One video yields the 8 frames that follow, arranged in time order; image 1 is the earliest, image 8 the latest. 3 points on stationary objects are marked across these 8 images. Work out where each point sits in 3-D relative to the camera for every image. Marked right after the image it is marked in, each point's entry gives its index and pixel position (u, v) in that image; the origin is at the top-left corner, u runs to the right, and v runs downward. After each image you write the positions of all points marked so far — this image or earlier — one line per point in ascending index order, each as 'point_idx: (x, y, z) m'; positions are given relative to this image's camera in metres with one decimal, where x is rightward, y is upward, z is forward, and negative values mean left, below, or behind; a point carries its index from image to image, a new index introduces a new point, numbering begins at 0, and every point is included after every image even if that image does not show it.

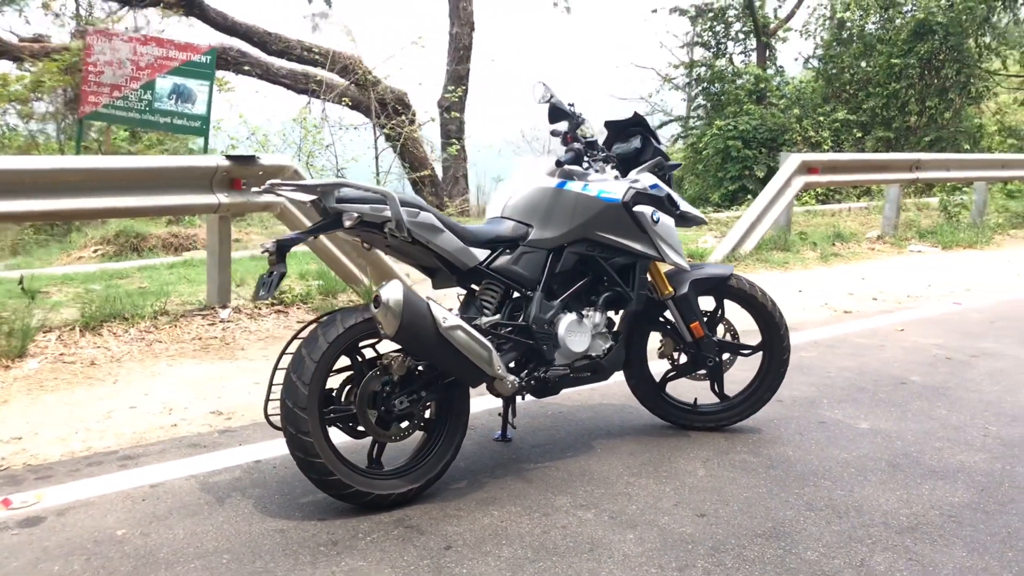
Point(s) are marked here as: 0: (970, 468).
0: (+1.7, -0.7, +3.7) m
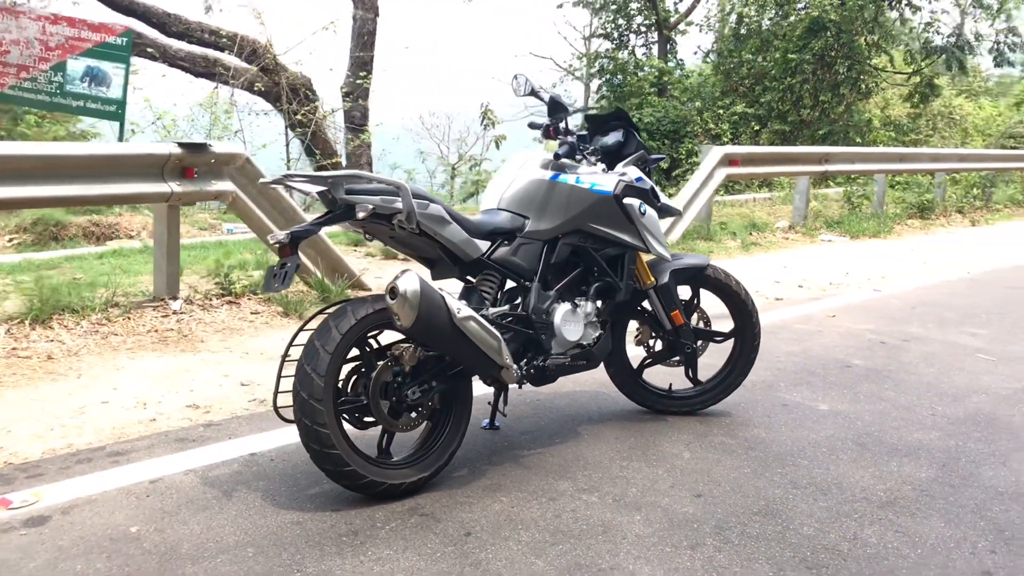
0: (+1.7, -0.6, +3.9) m
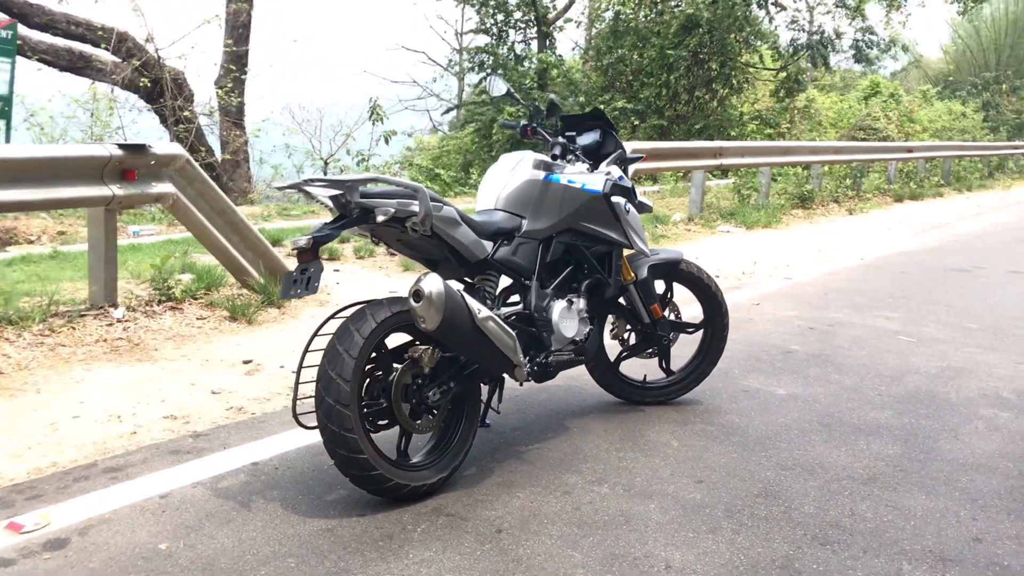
0: (+1.6, -0.6, +4.2) m
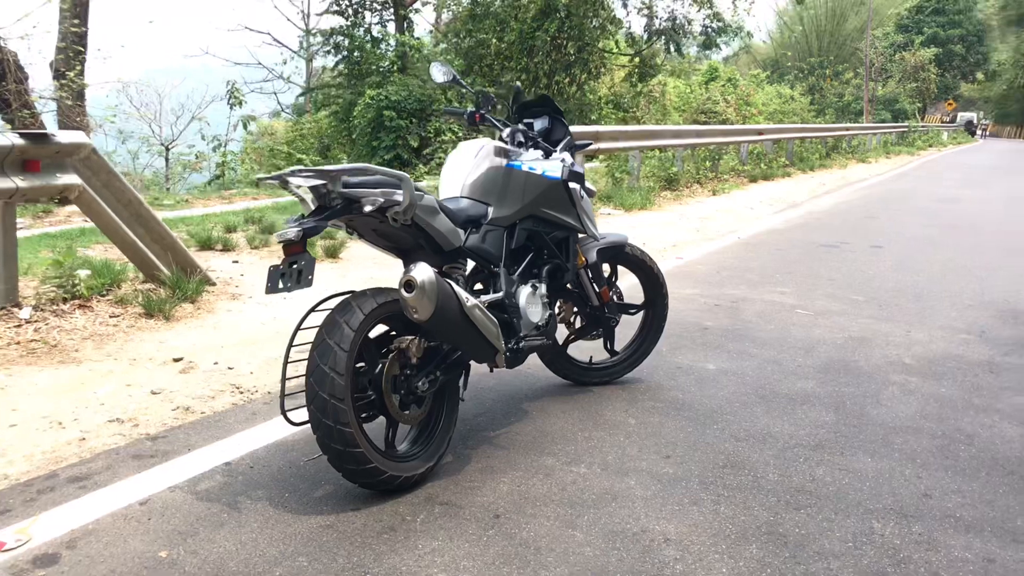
0: (+1.4, -0.5, +4.5) m
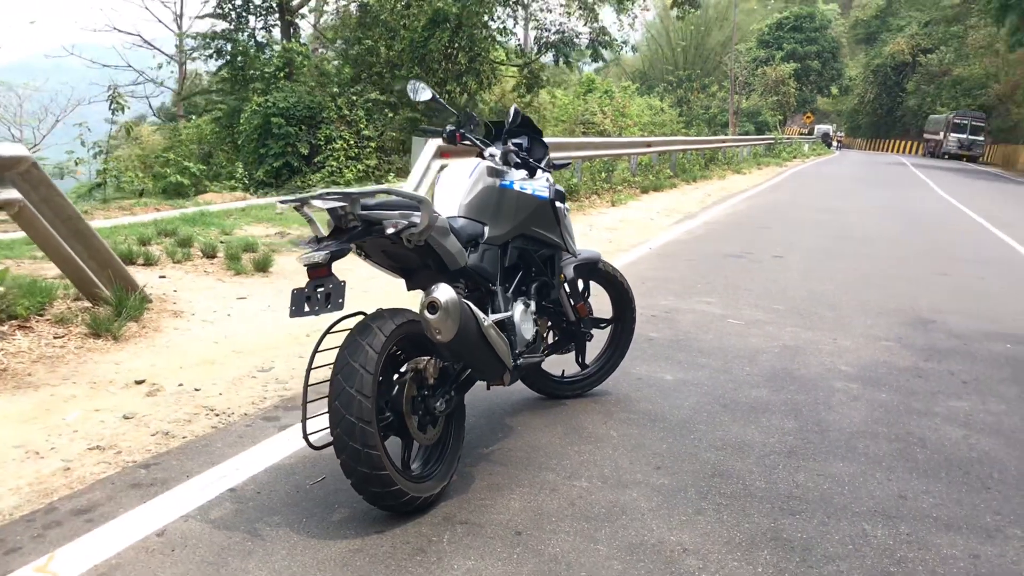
0: (+1.2, -0.5, +4.7) m
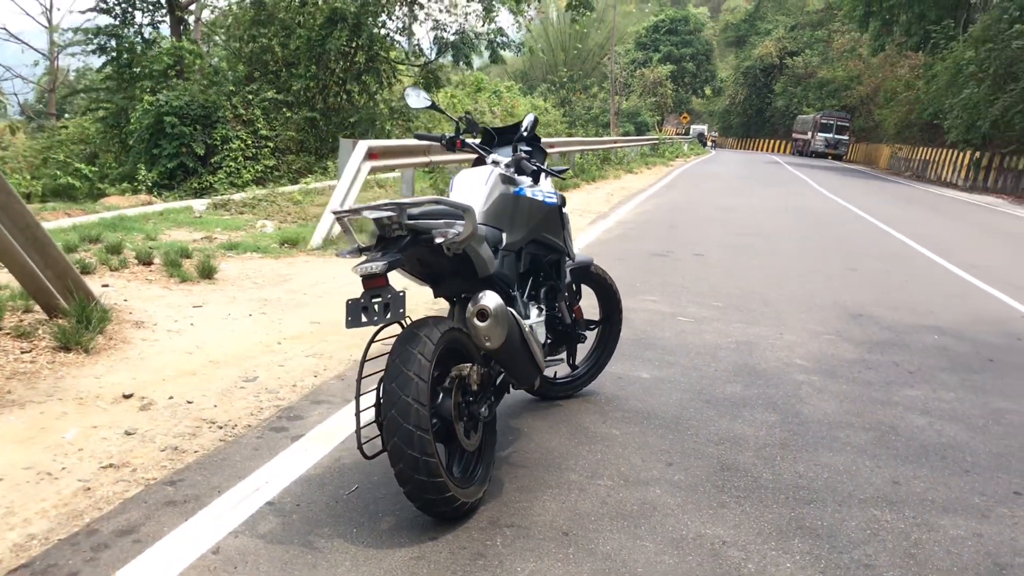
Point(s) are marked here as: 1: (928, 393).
0: (+1.1, -0.5, +4.9) m
1: (+2.2, -0.6, +5.2) m
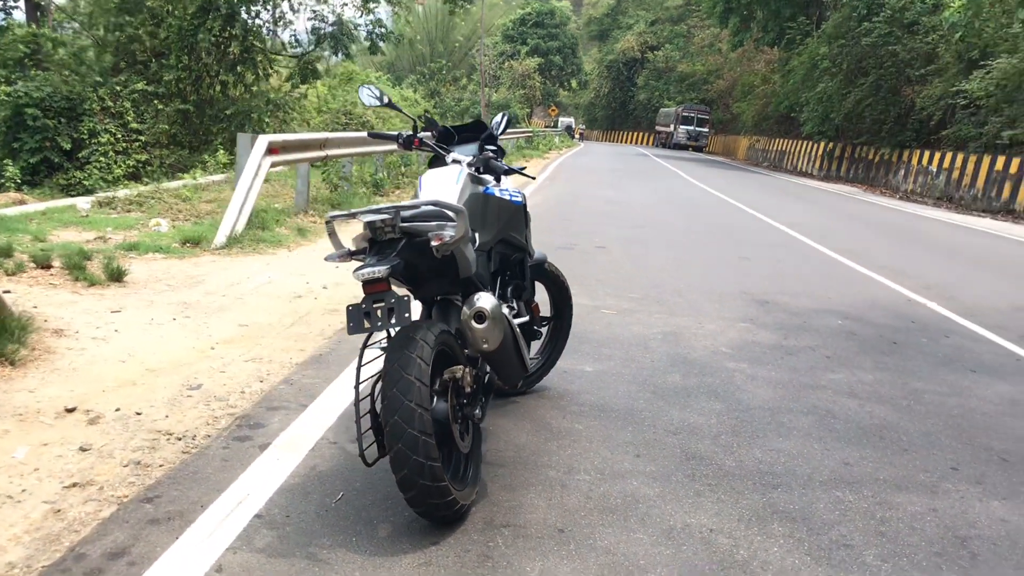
0: (+0.9, -0.5, +5.0) m
1: (+1.9, -0.5, +5.5) m
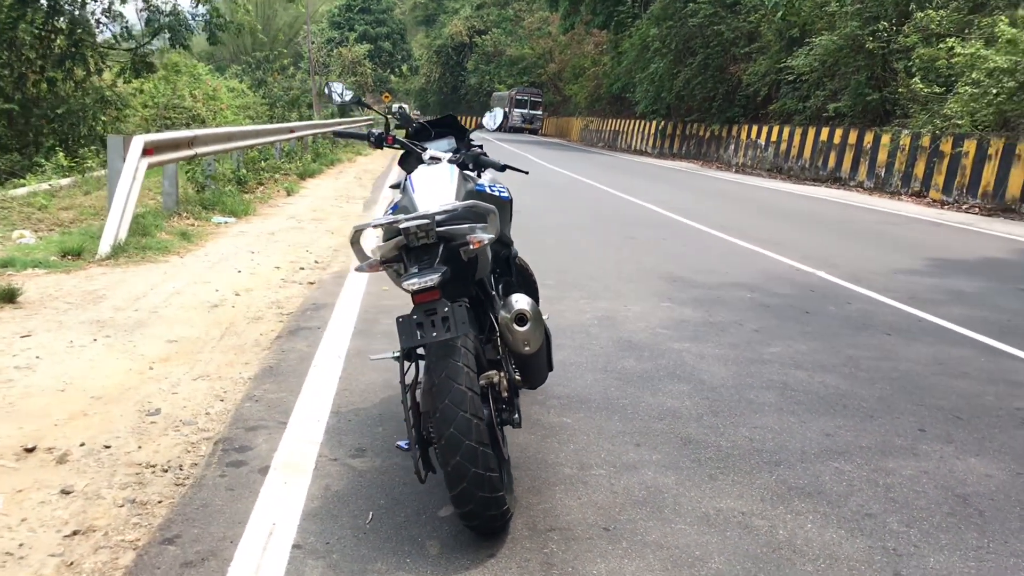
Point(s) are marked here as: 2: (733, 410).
0: (+0.7, -0.4, +5.1) m
1: (+1.6, -0.4, +5.7) m
2: (+1.0, -0.5, +4.4) m
